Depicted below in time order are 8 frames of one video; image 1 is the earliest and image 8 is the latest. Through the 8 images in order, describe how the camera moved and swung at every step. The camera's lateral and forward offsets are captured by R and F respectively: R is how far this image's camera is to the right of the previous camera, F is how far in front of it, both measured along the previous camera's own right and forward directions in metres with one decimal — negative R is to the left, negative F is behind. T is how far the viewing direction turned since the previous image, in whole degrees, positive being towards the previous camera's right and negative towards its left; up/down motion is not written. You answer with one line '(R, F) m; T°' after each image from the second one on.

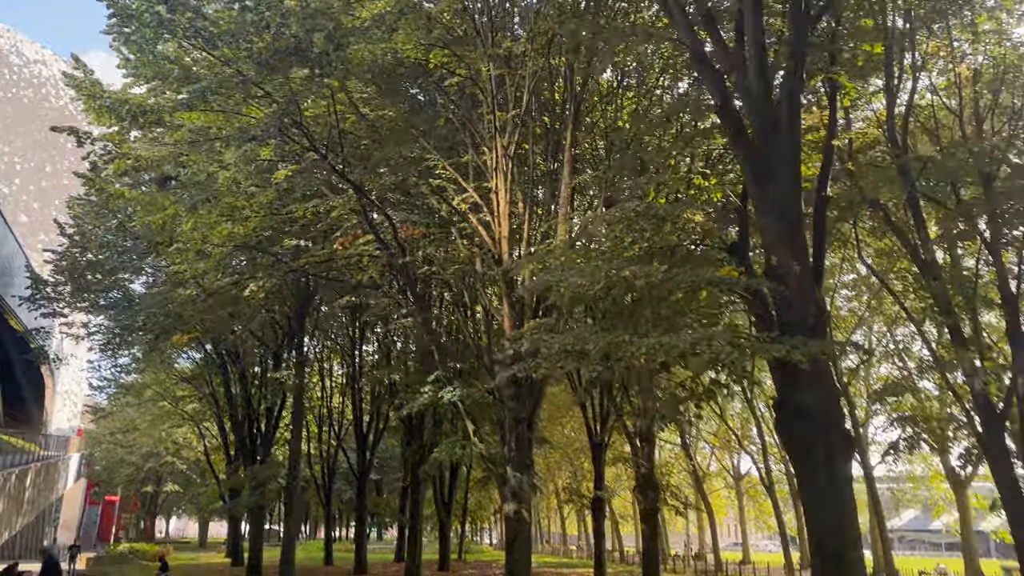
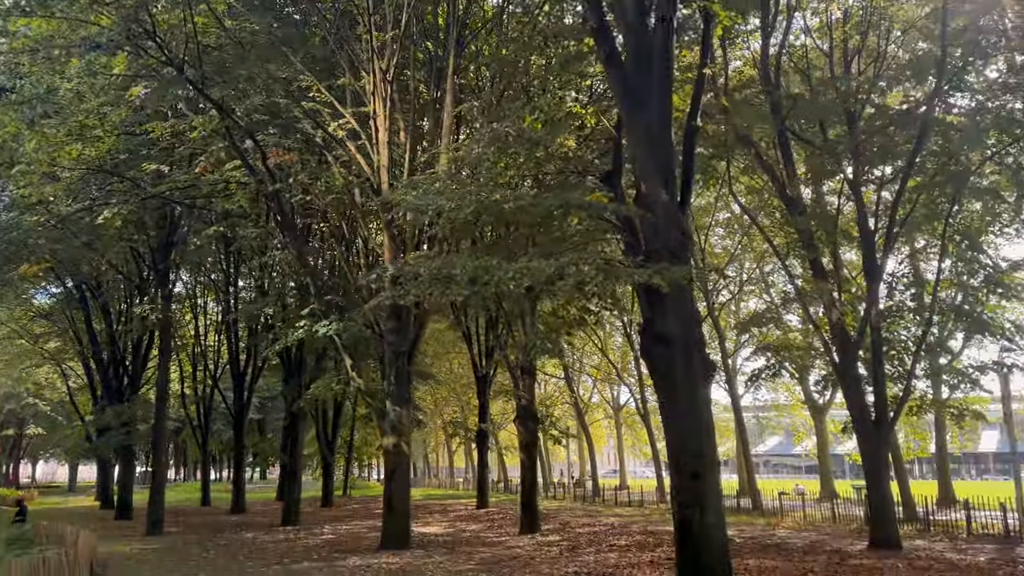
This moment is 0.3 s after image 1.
(+0.2, +0.2) m; +8°
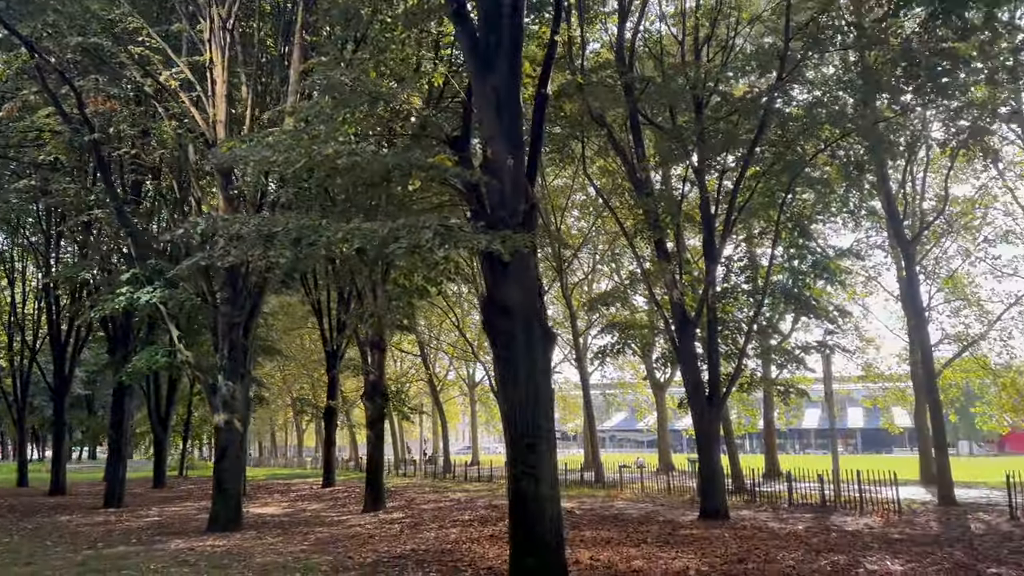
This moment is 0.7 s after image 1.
(+0.2, +0.3) m; +10°
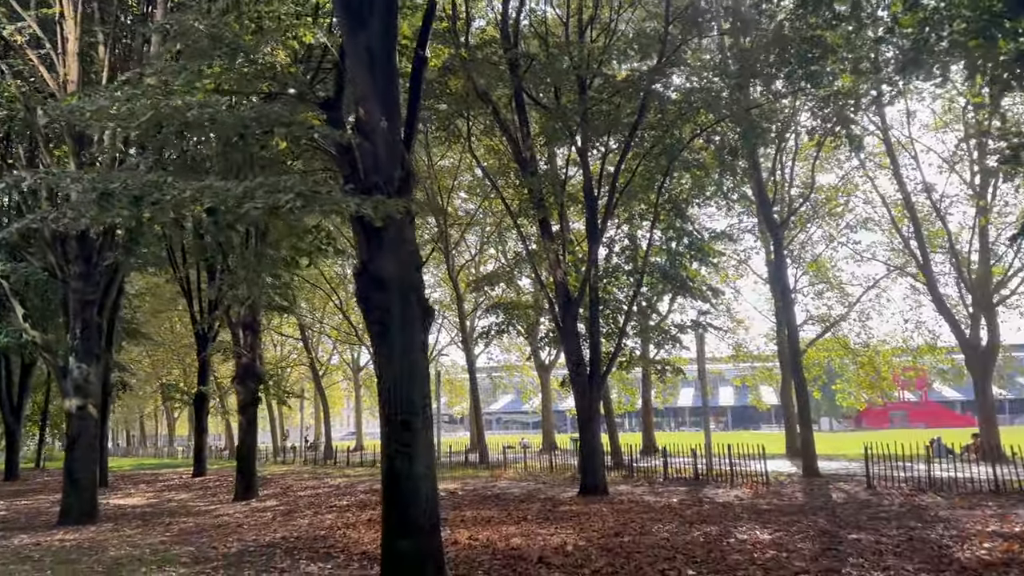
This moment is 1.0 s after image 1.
(+0.1, +0.3) m; +8°
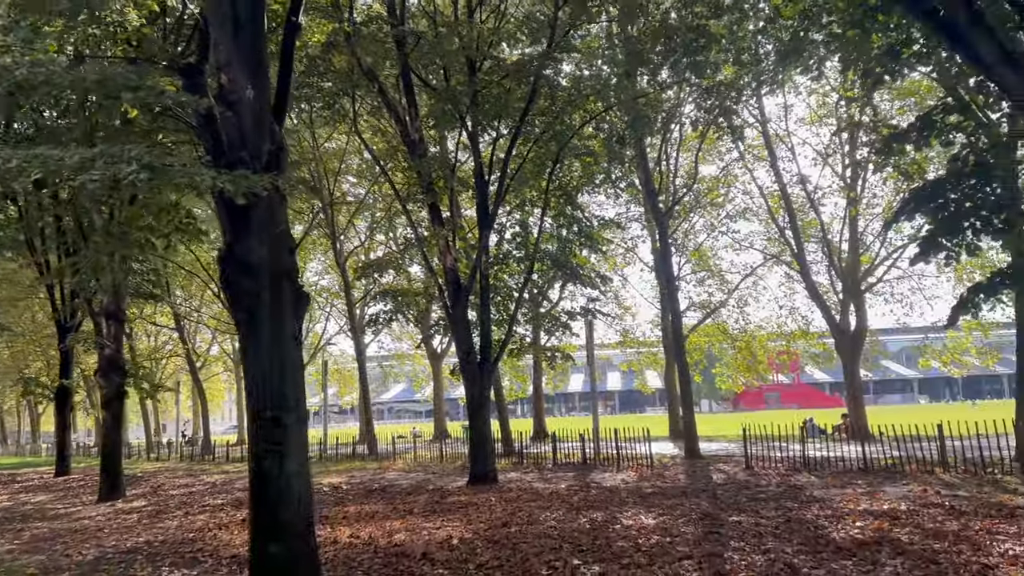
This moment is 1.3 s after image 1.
(+0.1, +0.3) m; +8°
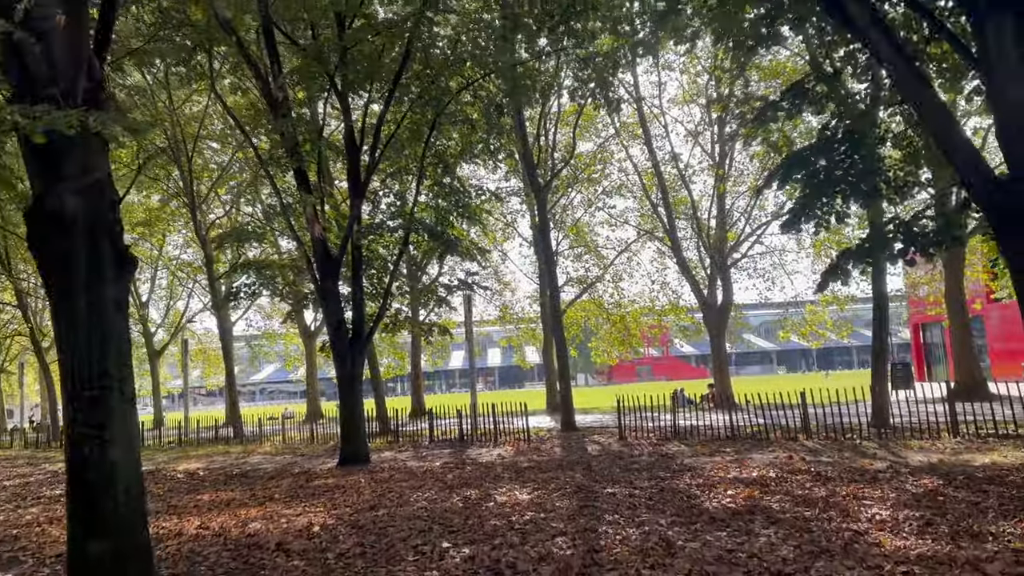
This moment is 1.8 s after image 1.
(+0.1, +0.5) m; +9°
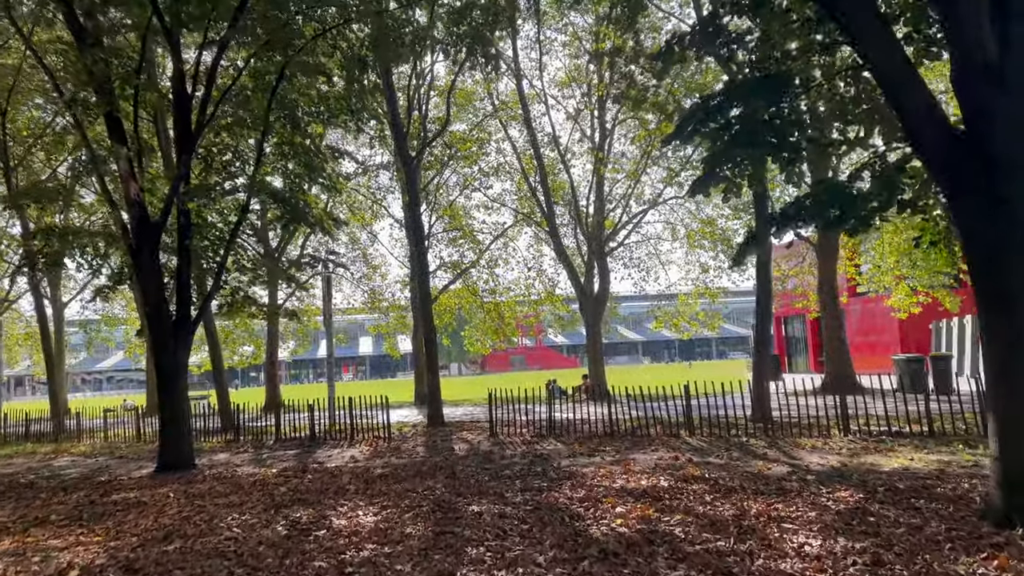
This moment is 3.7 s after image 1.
(+0.3, +1.7) m; +9°
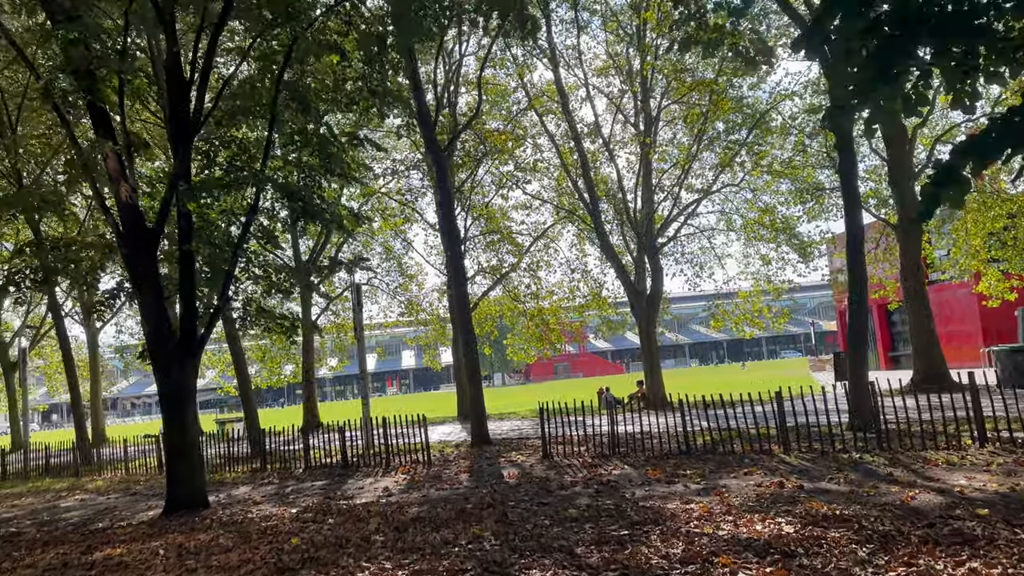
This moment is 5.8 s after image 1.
(-0.2, +1.8) m; -3°
